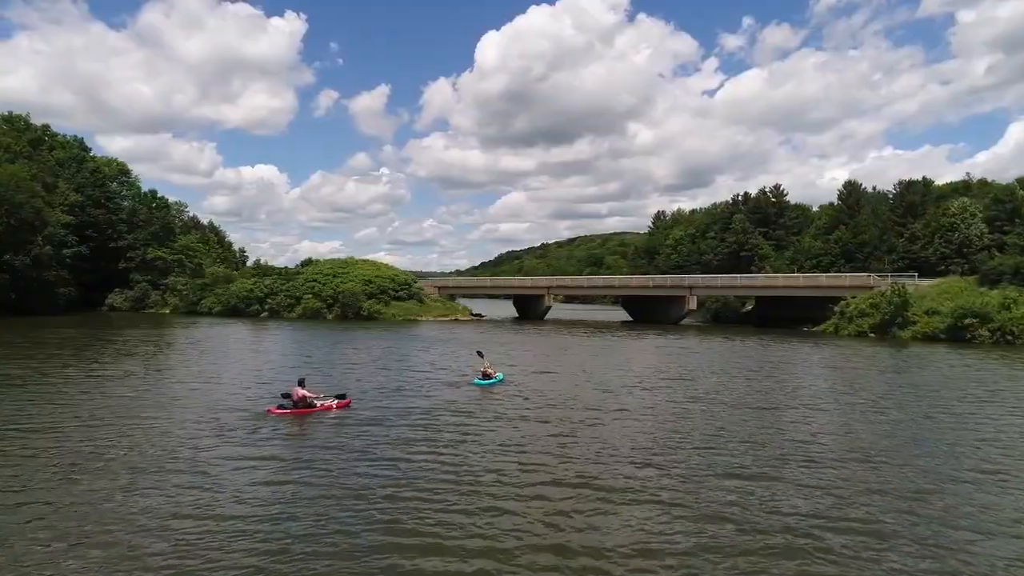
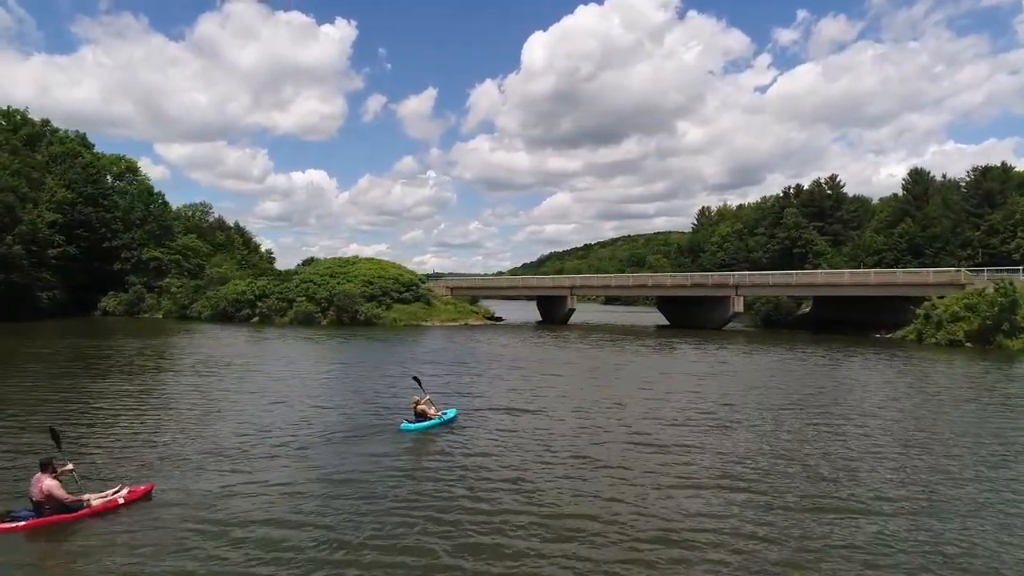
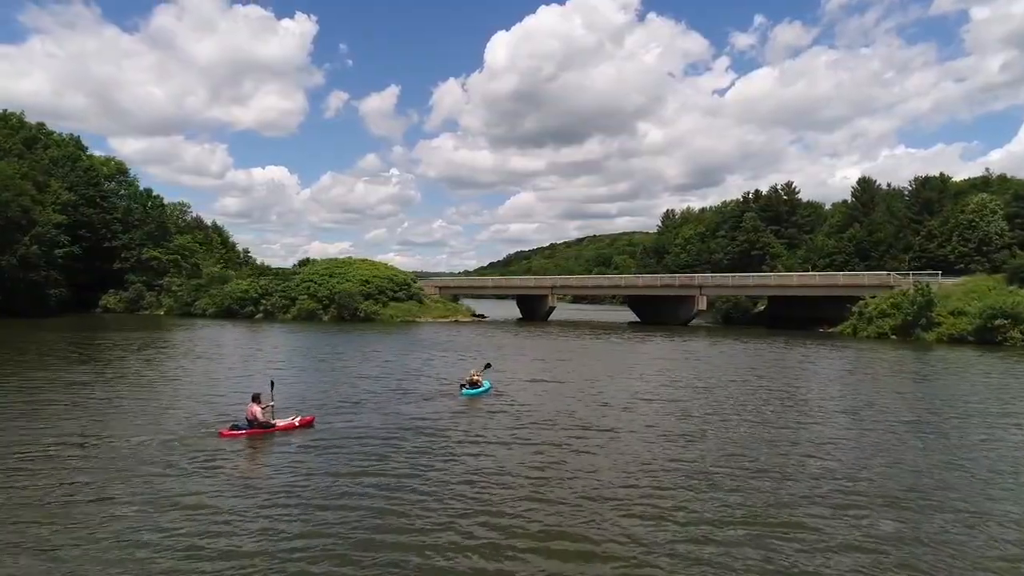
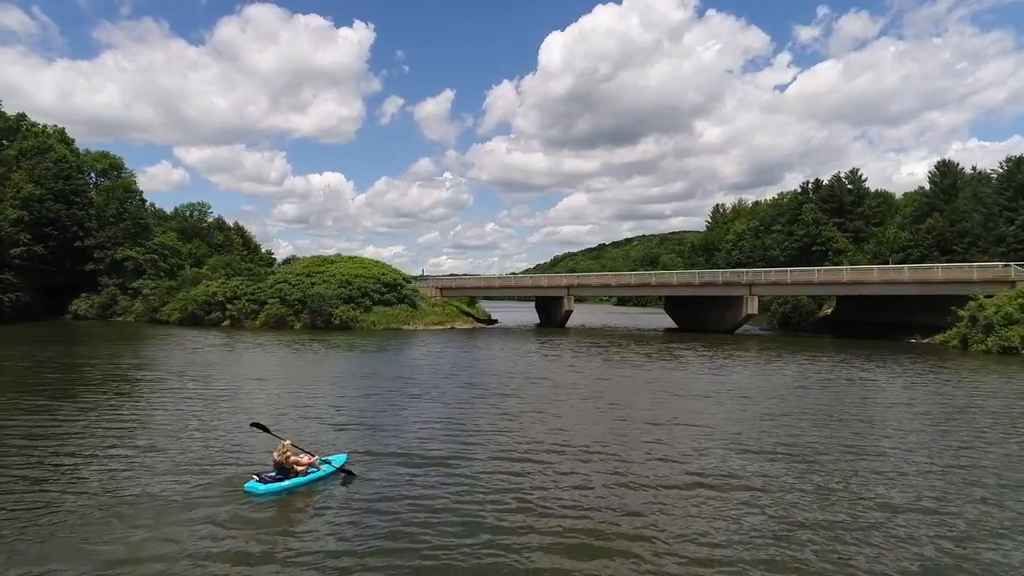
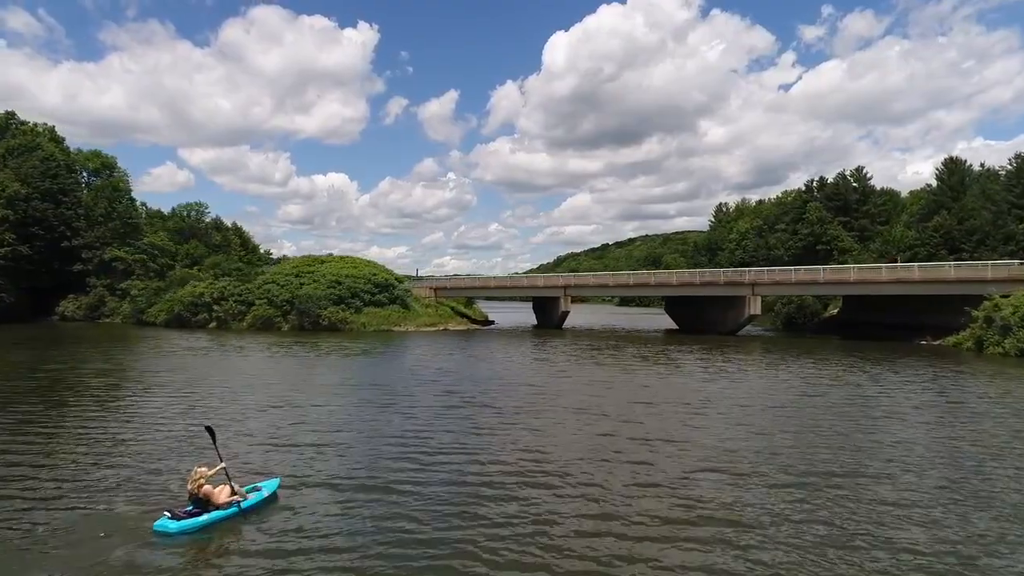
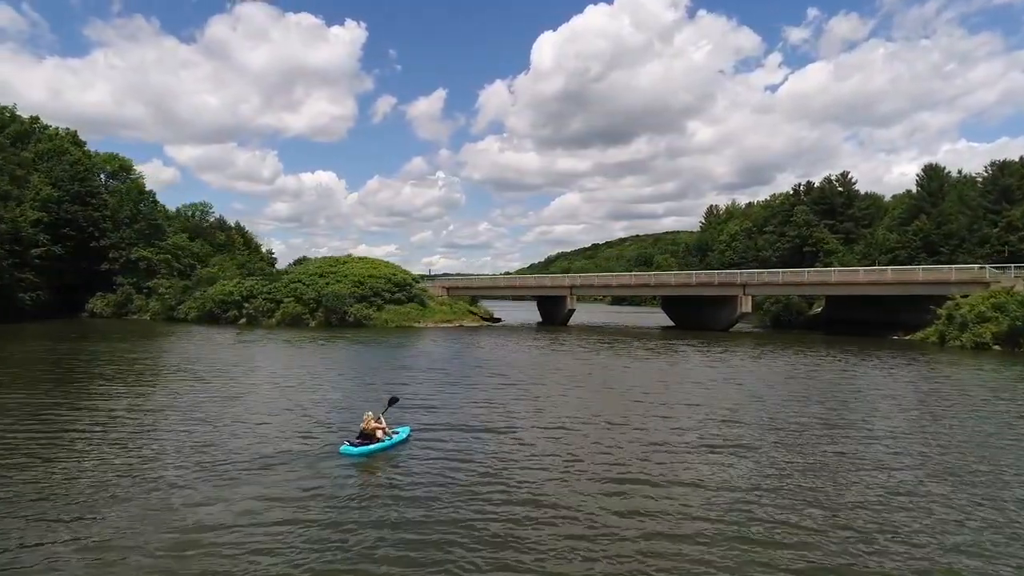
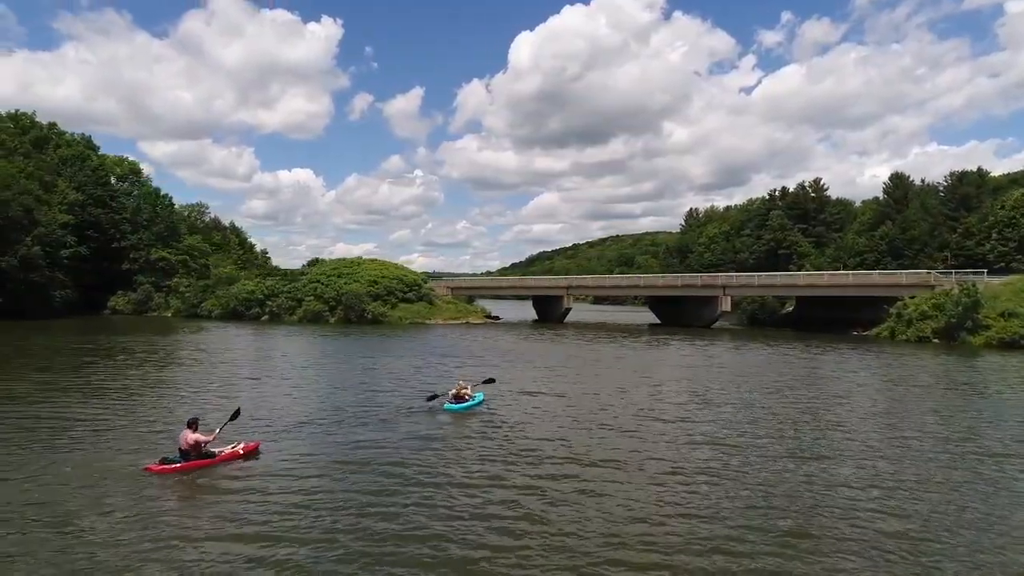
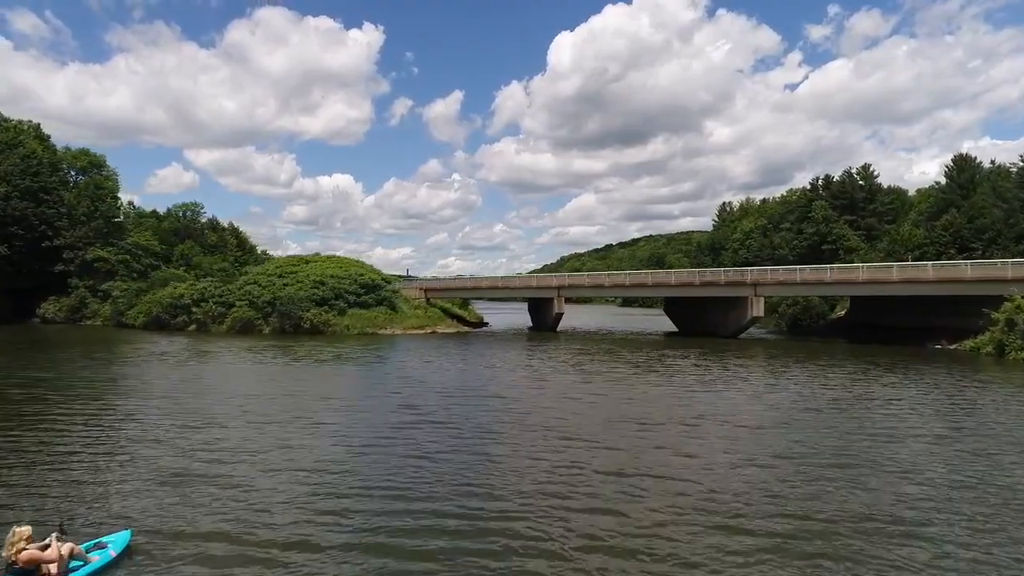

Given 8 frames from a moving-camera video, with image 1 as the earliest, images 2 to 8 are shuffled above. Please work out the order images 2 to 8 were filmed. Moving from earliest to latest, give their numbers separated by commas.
3, 7, 2, 6, 4, 5, 8
